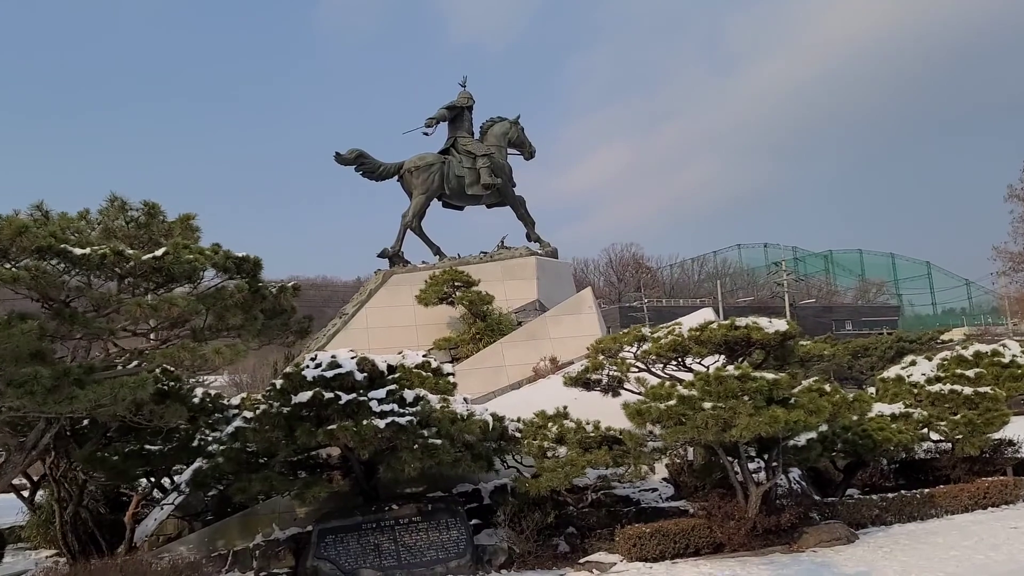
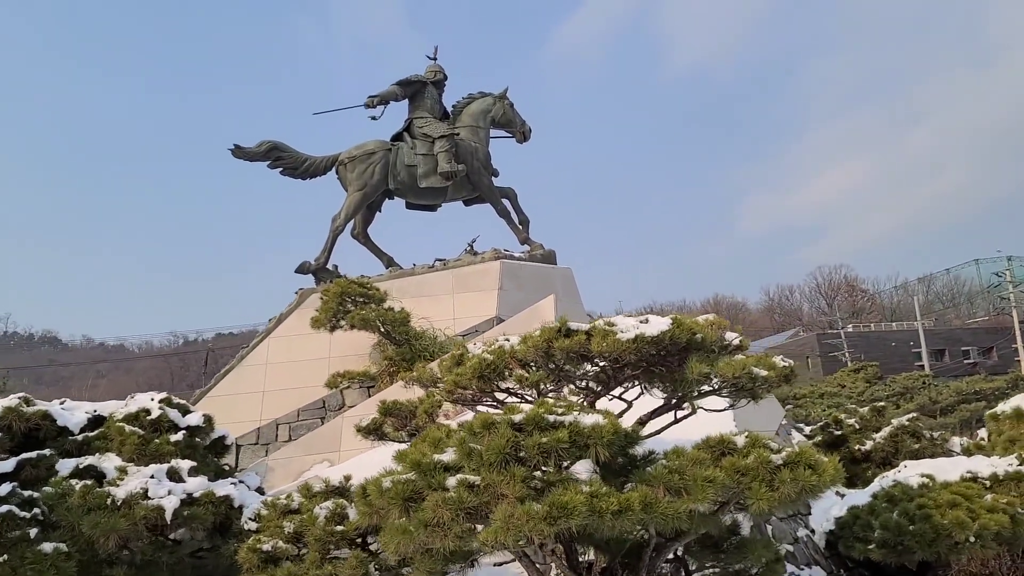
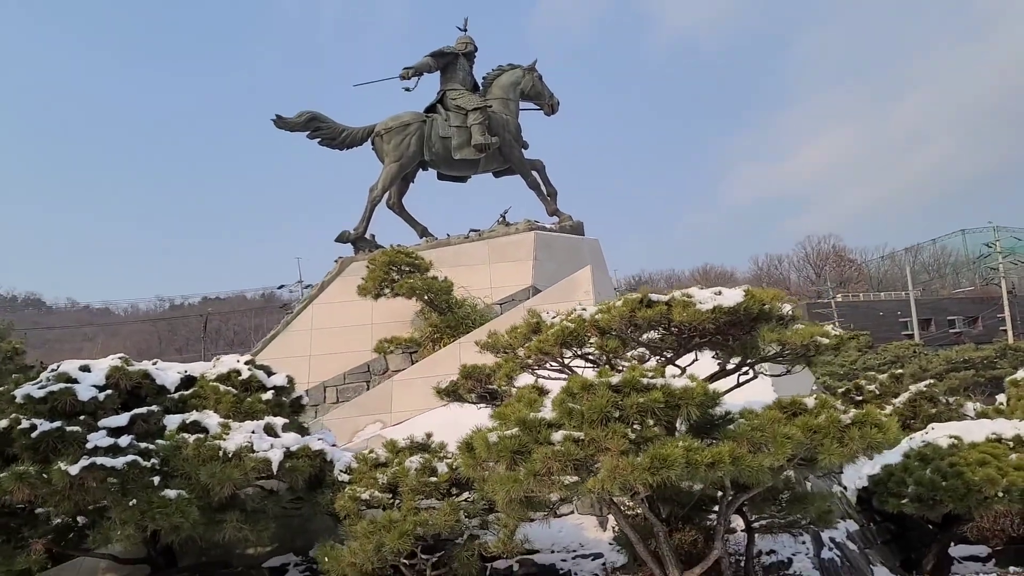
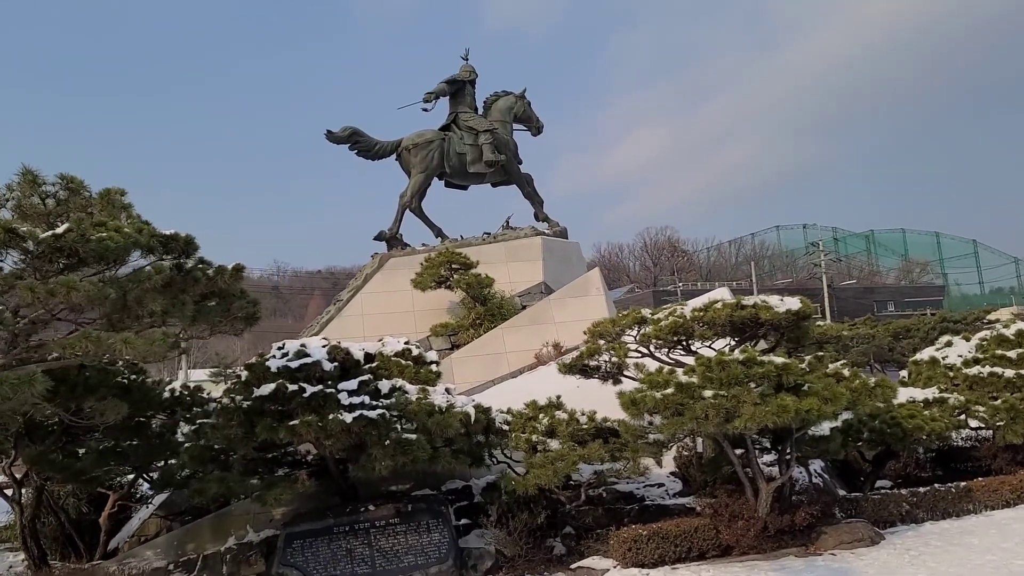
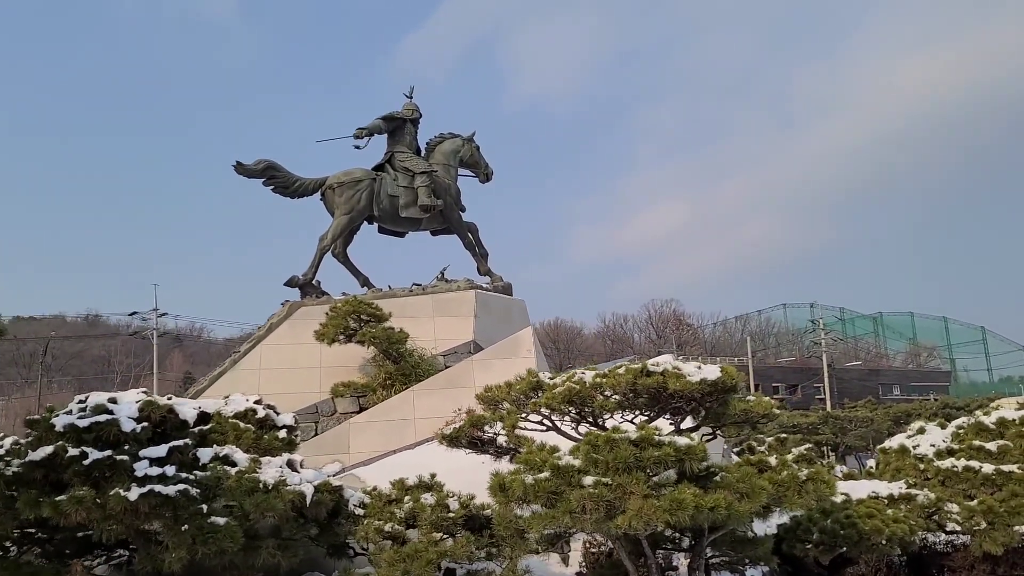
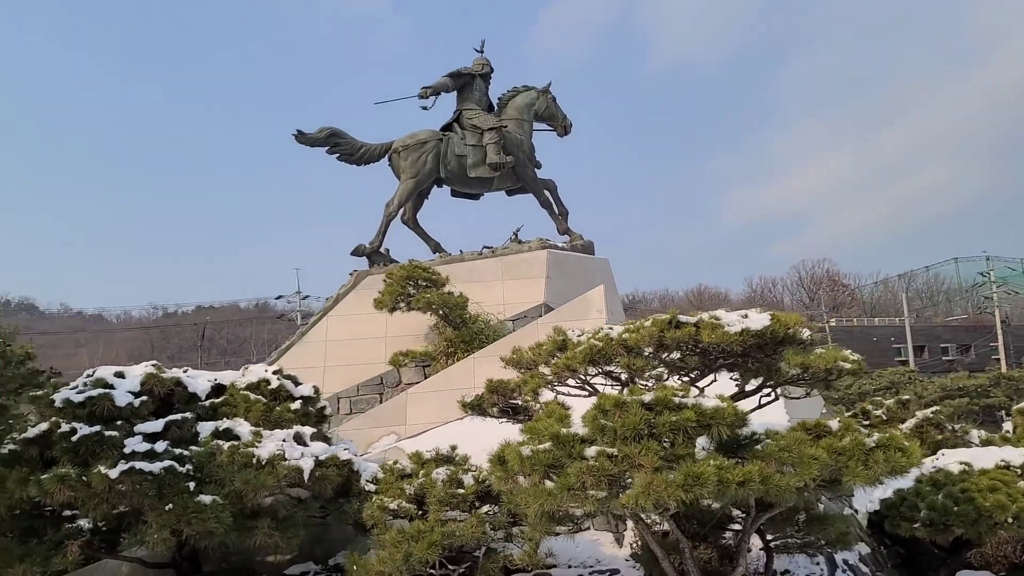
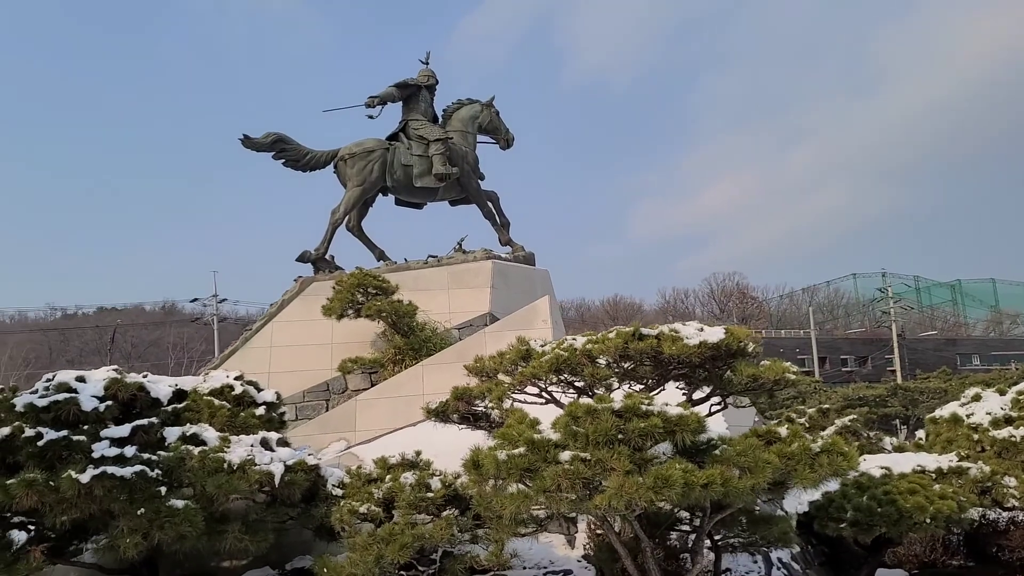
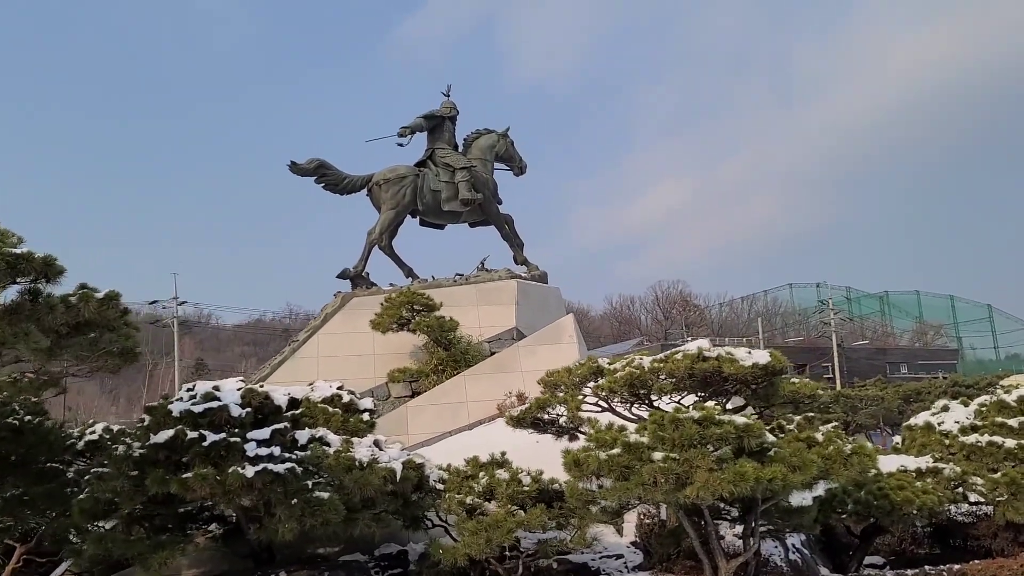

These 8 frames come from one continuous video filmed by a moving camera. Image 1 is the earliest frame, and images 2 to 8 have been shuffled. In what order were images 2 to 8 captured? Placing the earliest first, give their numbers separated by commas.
4, 8, 5, 7, 6, 3, 2
